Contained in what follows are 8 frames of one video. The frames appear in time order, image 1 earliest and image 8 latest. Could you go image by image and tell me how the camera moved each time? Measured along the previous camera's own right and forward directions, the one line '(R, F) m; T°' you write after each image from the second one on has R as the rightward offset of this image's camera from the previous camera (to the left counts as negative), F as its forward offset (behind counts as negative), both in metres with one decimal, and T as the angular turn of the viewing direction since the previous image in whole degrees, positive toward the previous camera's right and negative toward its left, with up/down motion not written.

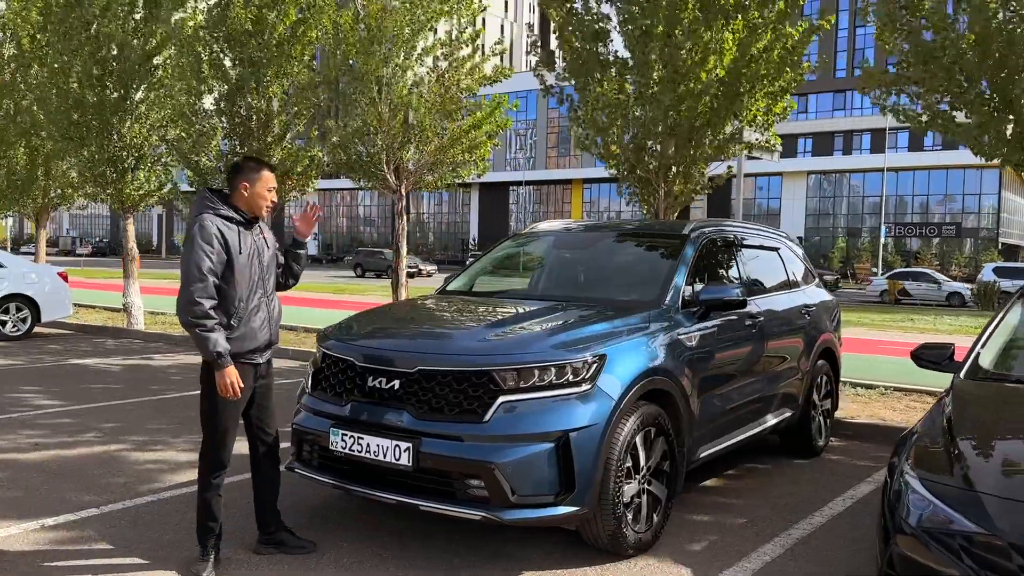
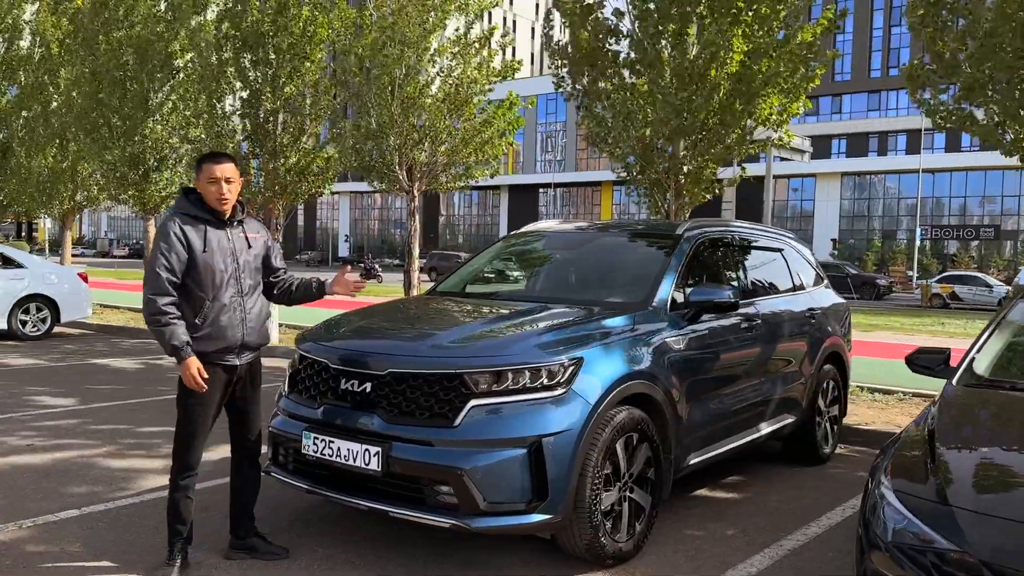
(+0.2, +0.1) m; -2°
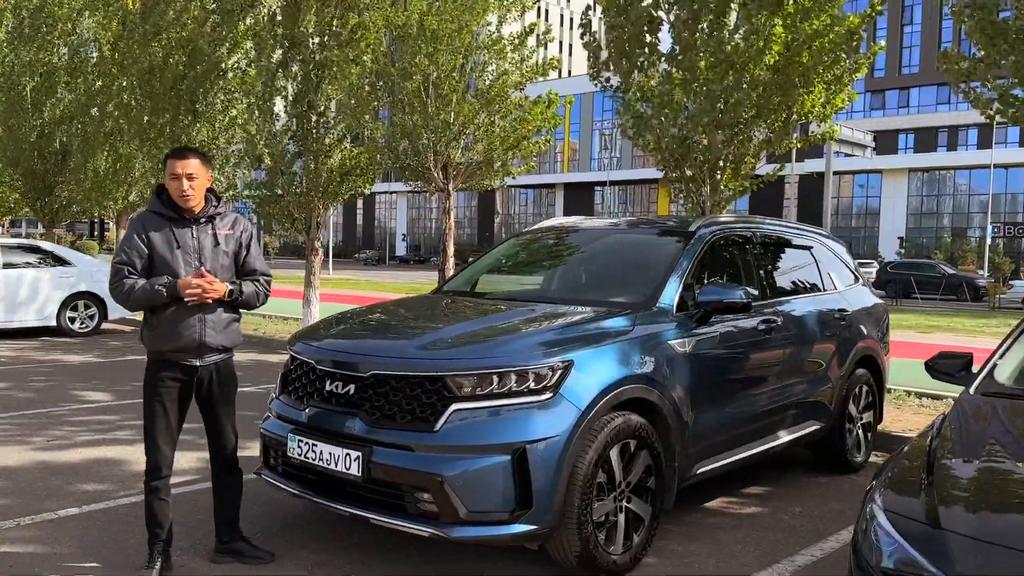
(+0.3, +0.2) m; -4°
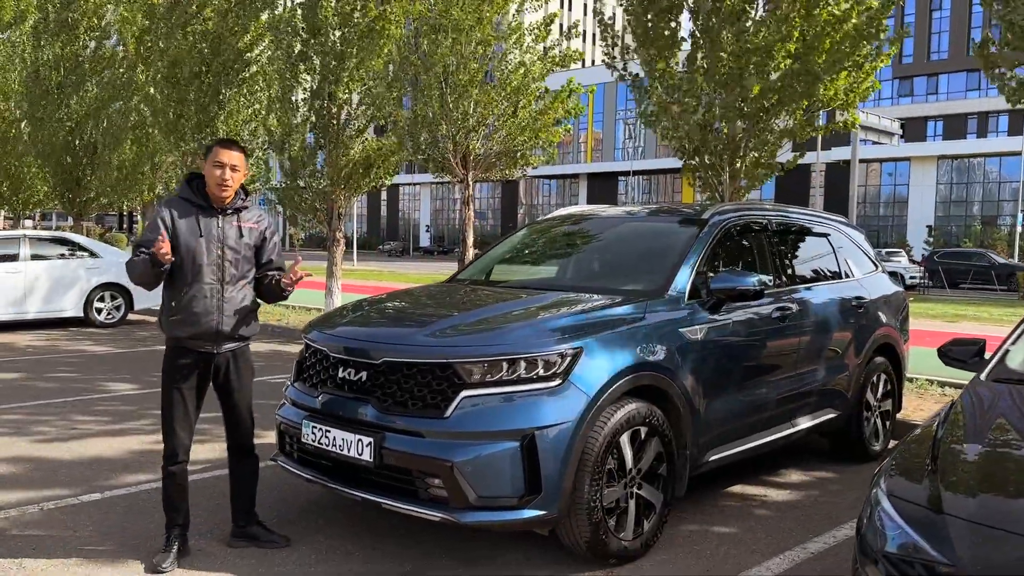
(+0.1, 0.0) m; -2°
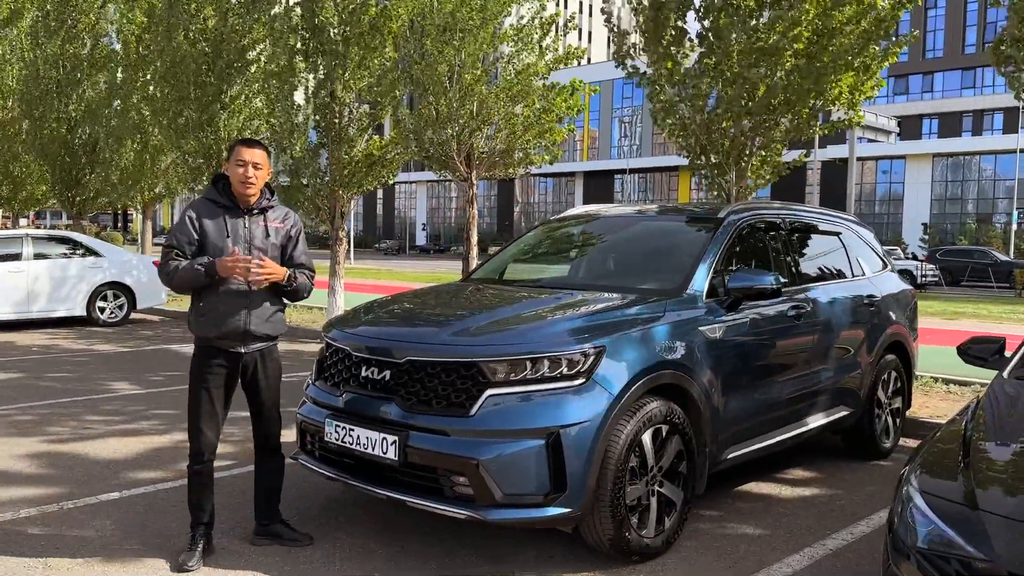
(-0.1, 0.0) m; 0°
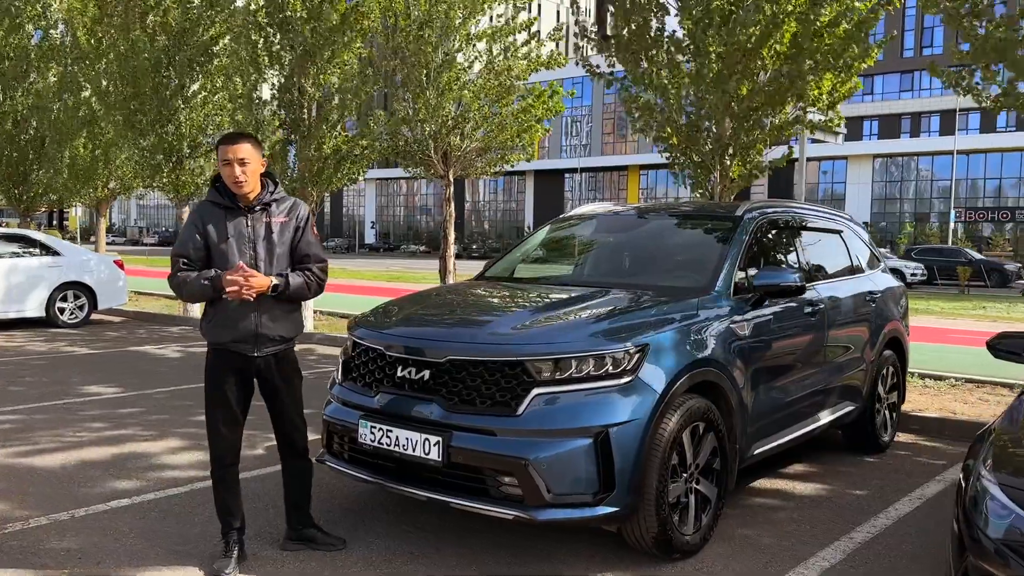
(-0.4, 0.0) m; +3°
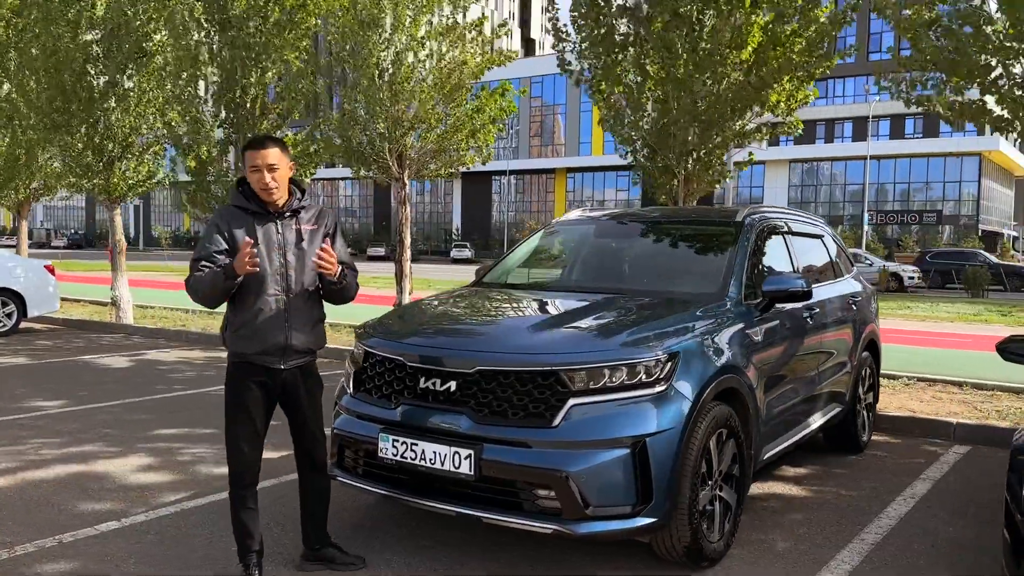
(-0.4, +0.1) m; +5°
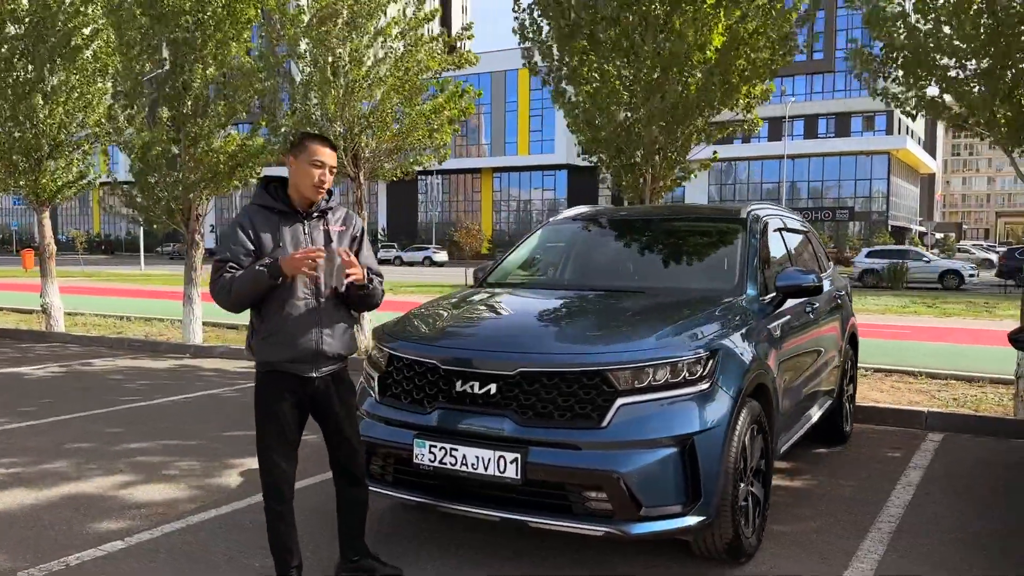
(-0.4, +0.1) m; +5°
